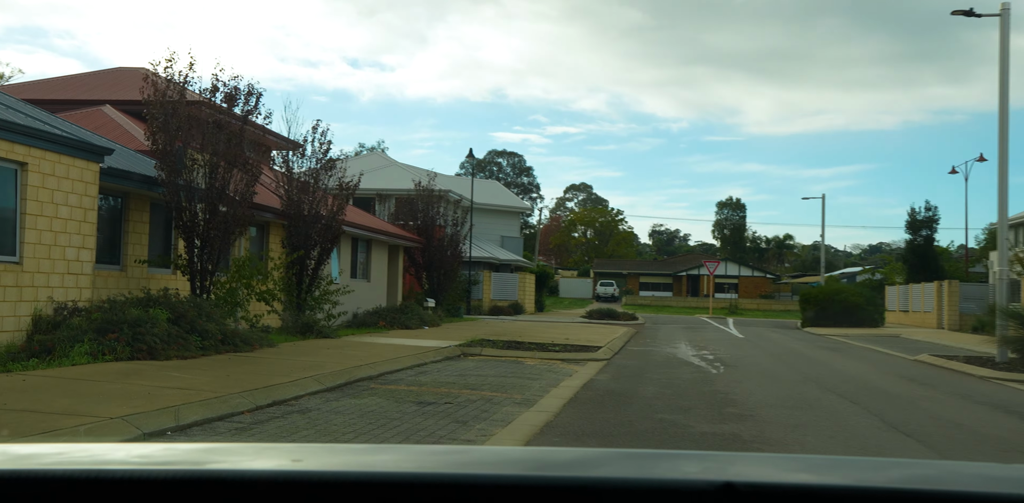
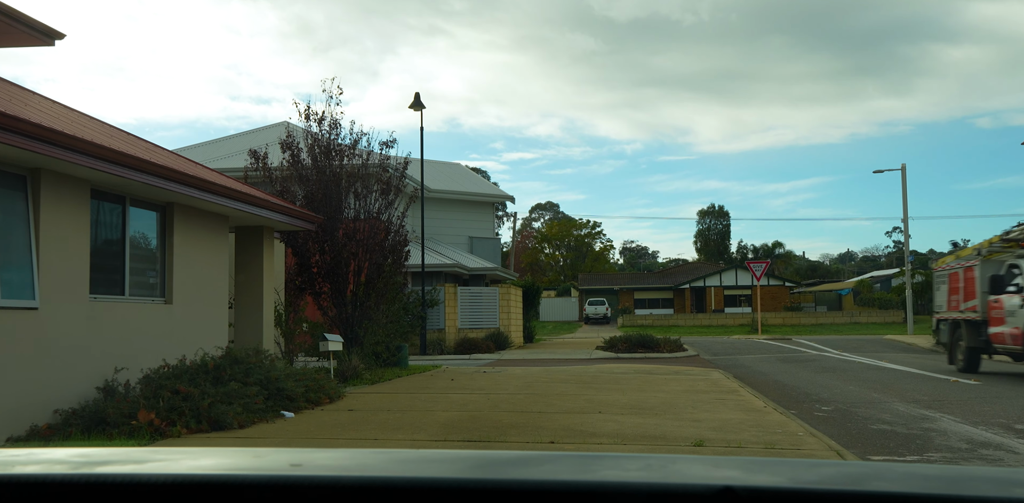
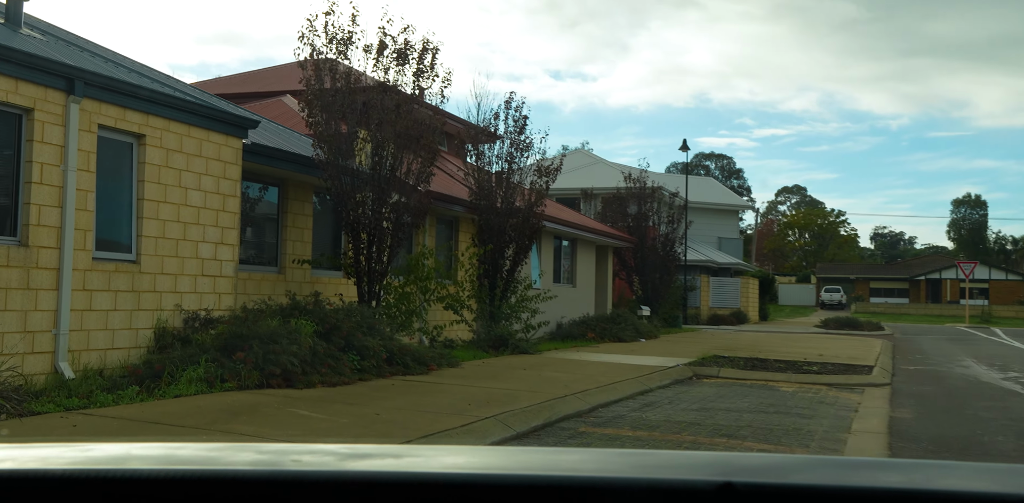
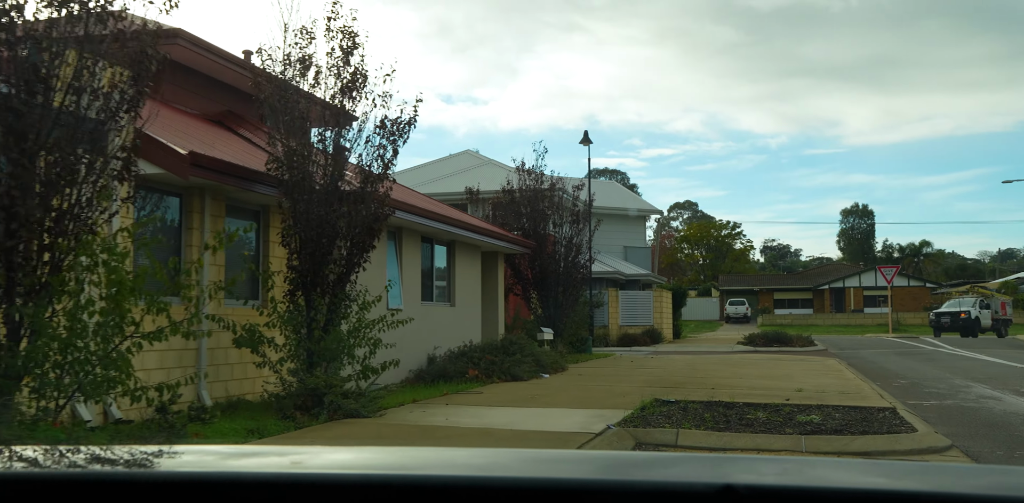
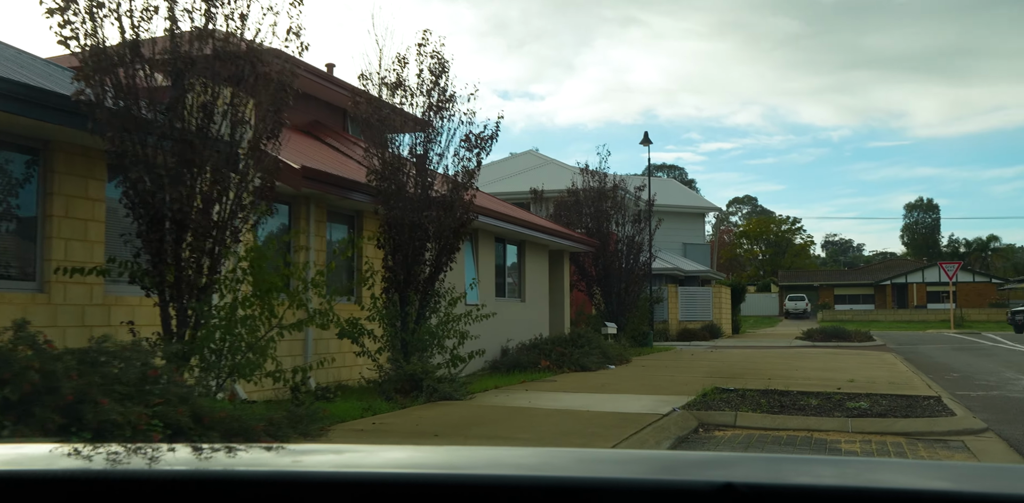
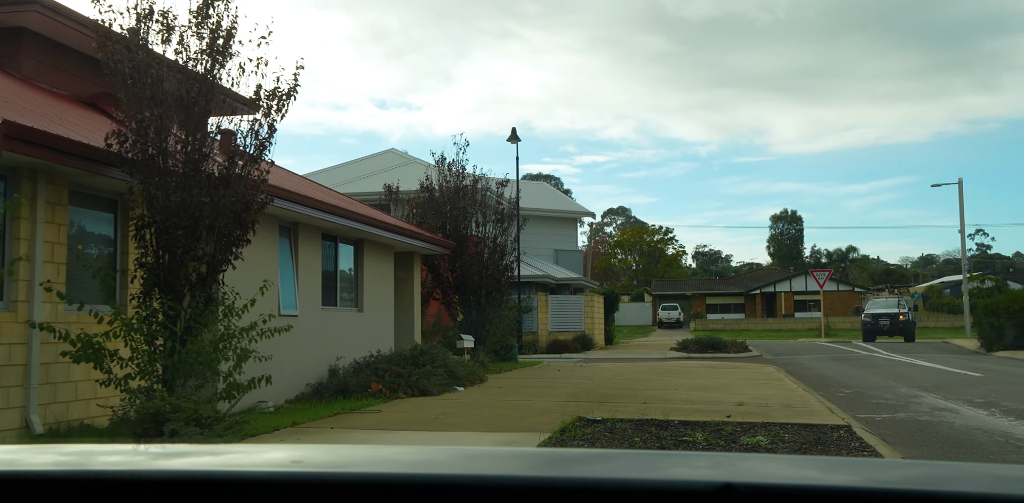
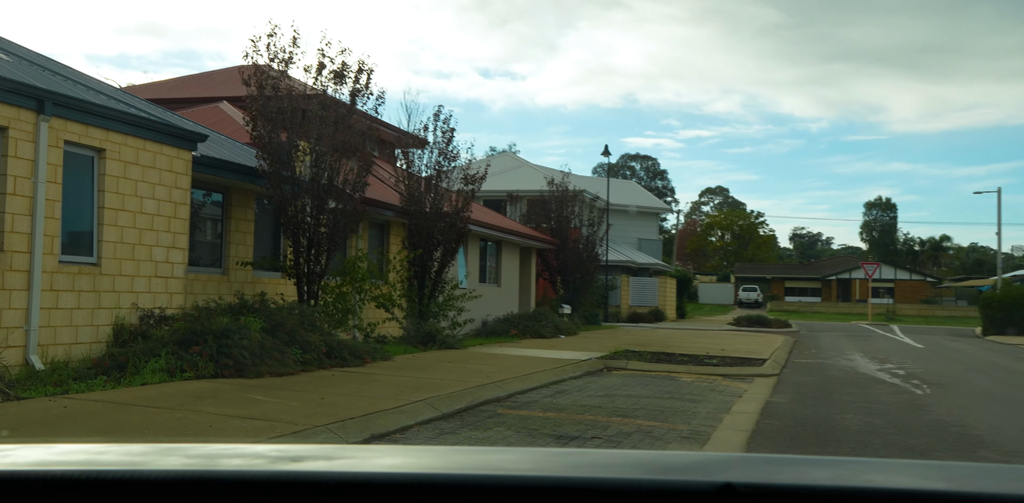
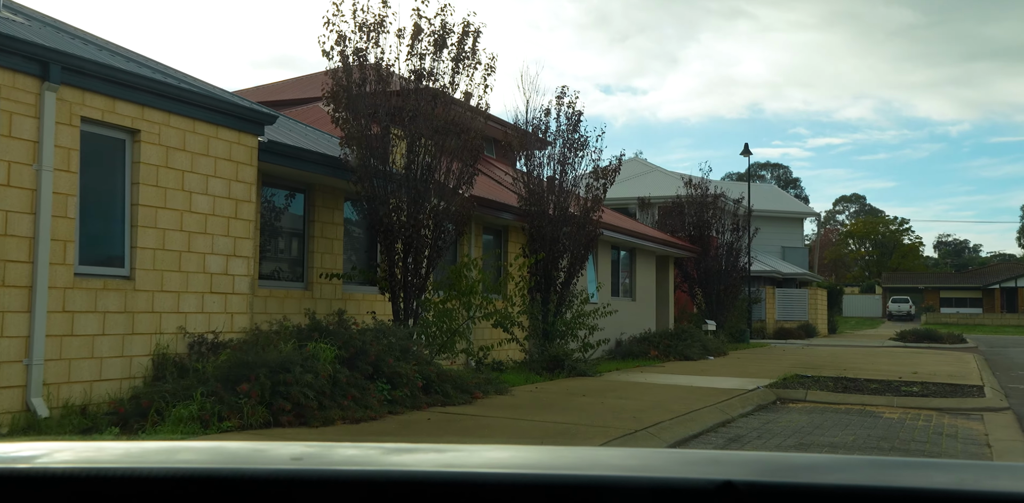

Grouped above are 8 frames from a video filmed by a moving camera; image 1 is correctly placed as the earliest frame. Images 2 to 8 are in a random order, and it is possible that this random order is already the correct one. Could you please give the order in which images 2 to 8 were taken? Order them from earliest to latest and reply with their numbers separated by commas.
7, 3, 8, 5, 4, 6, 2
